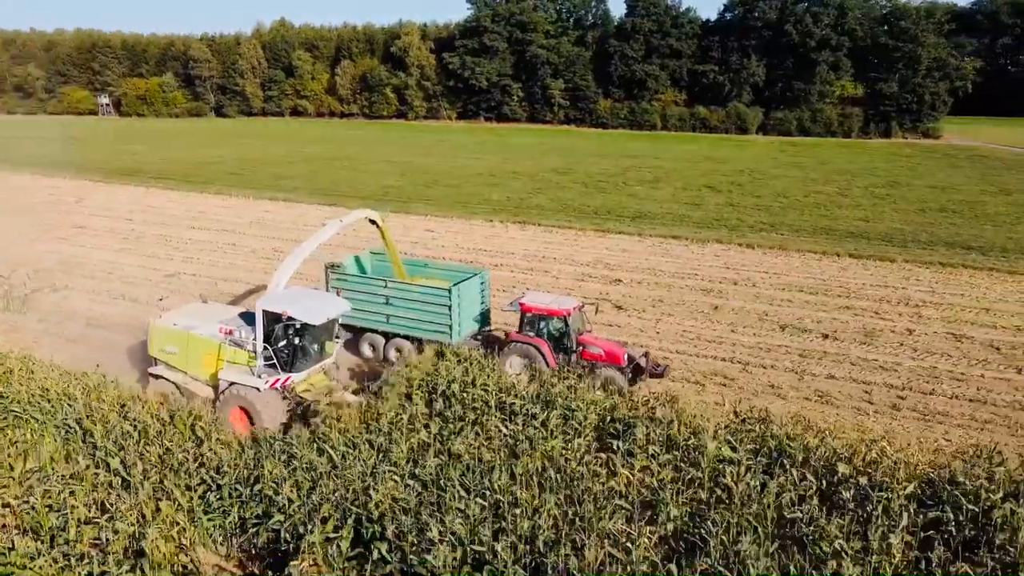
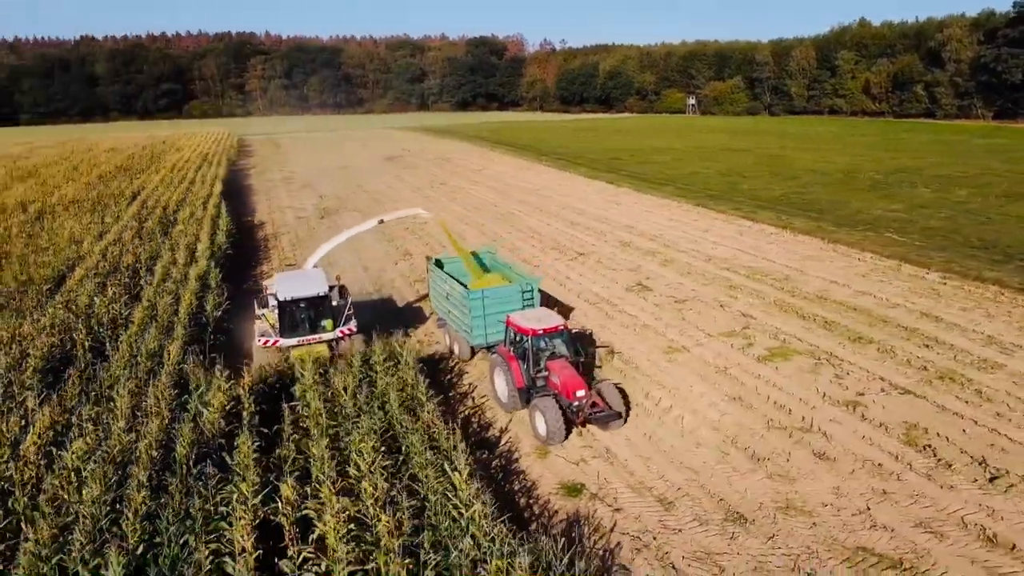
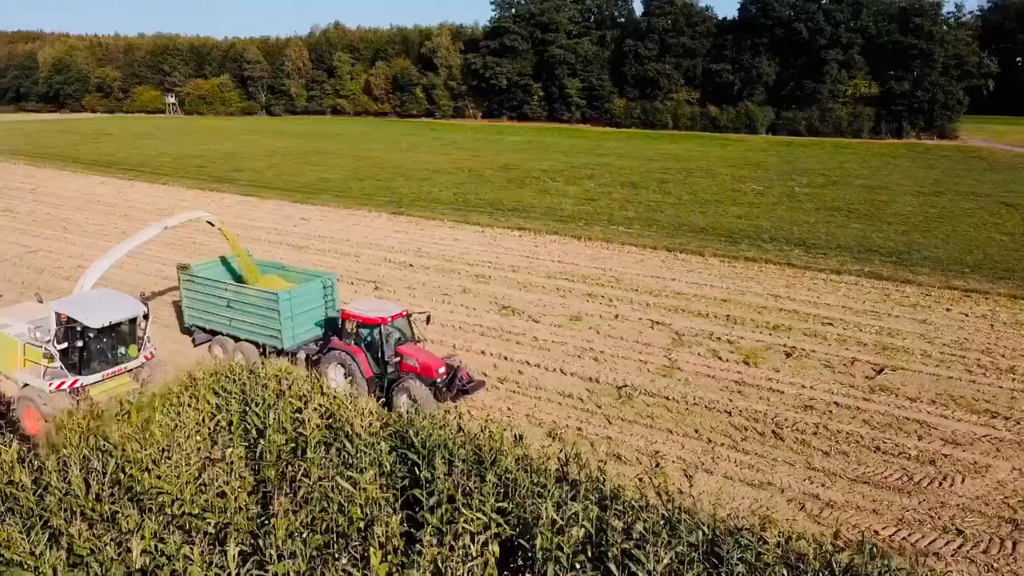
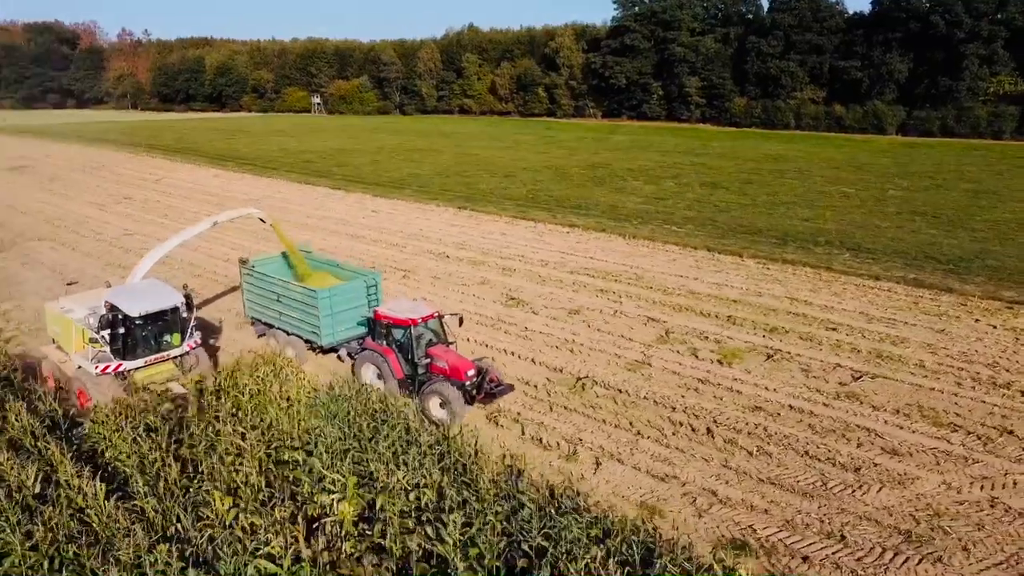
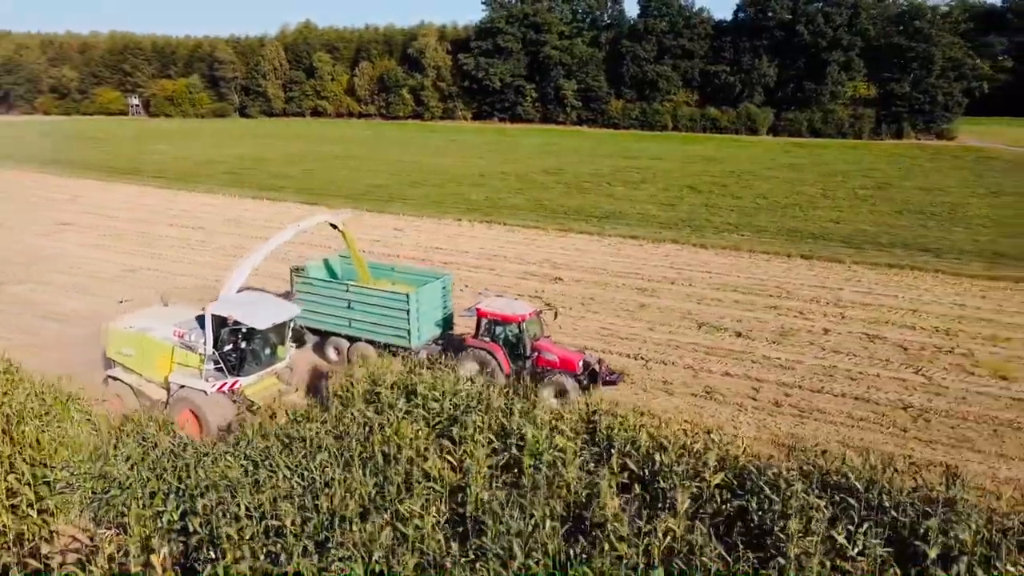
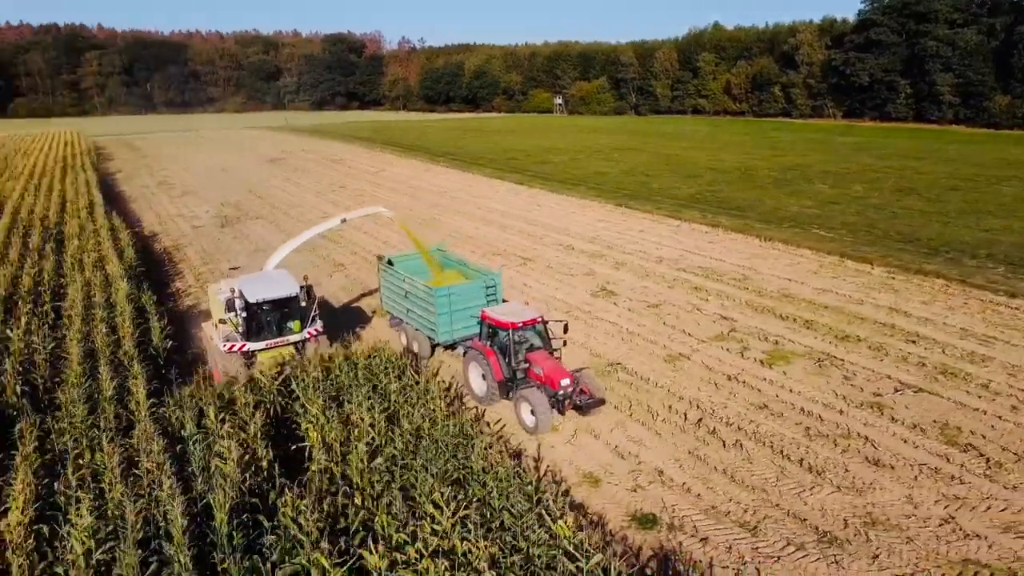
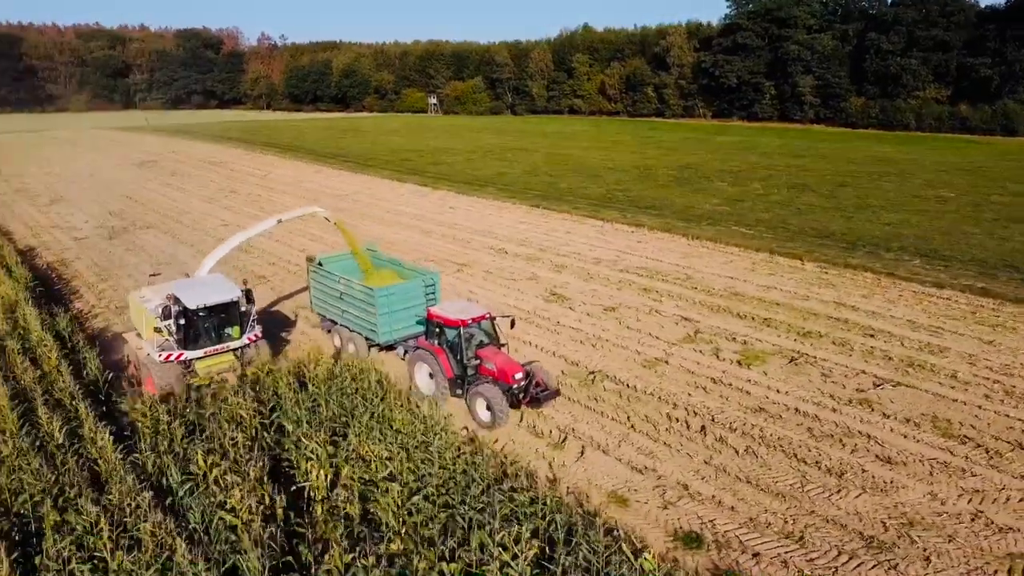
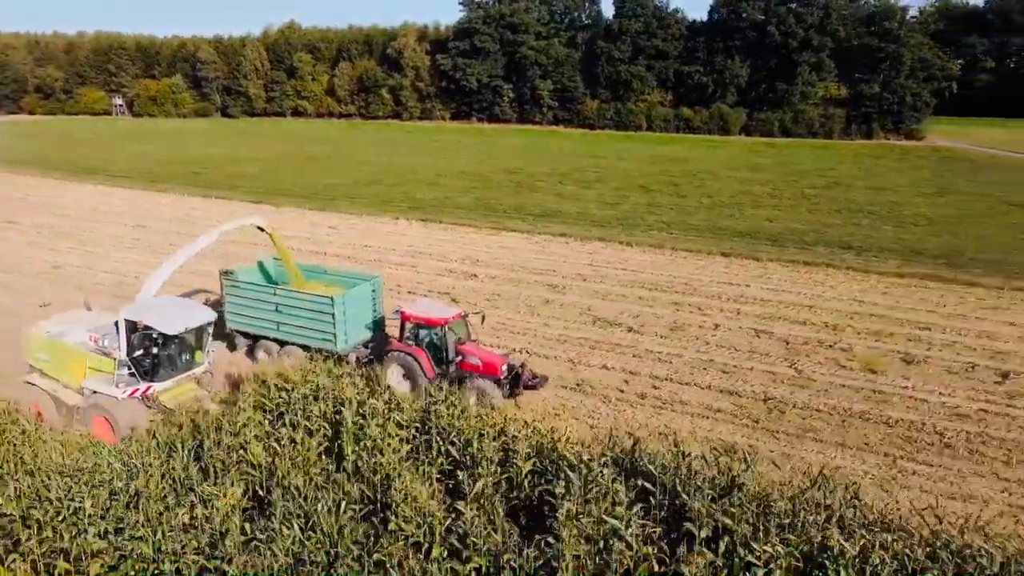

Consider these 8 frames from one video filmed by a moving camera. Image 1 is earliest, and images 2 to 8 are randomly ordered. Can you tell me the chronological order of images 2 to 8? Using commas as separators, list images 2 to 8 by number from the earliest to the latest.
5, 8, 3, 4, 7, 6, 2
